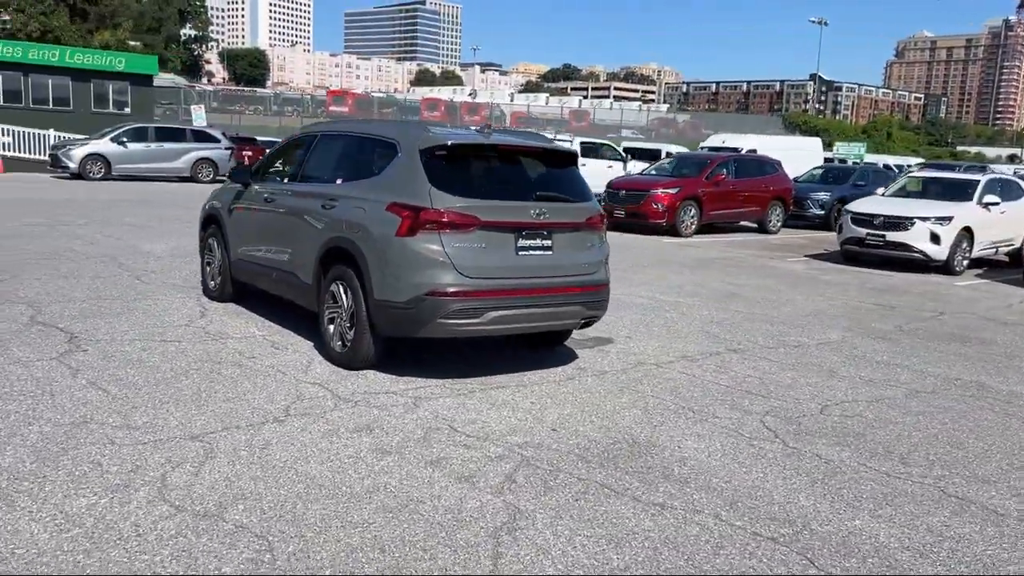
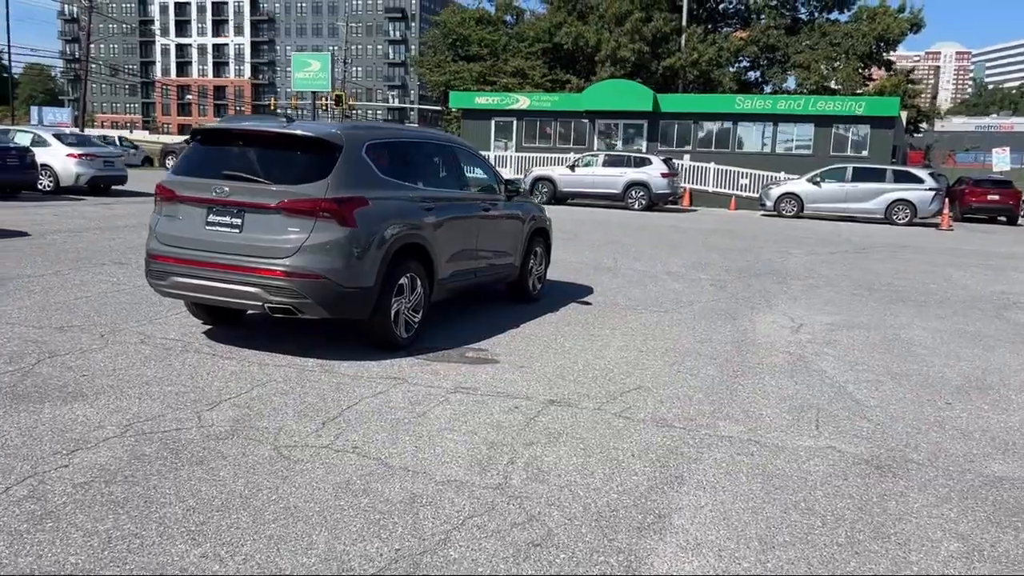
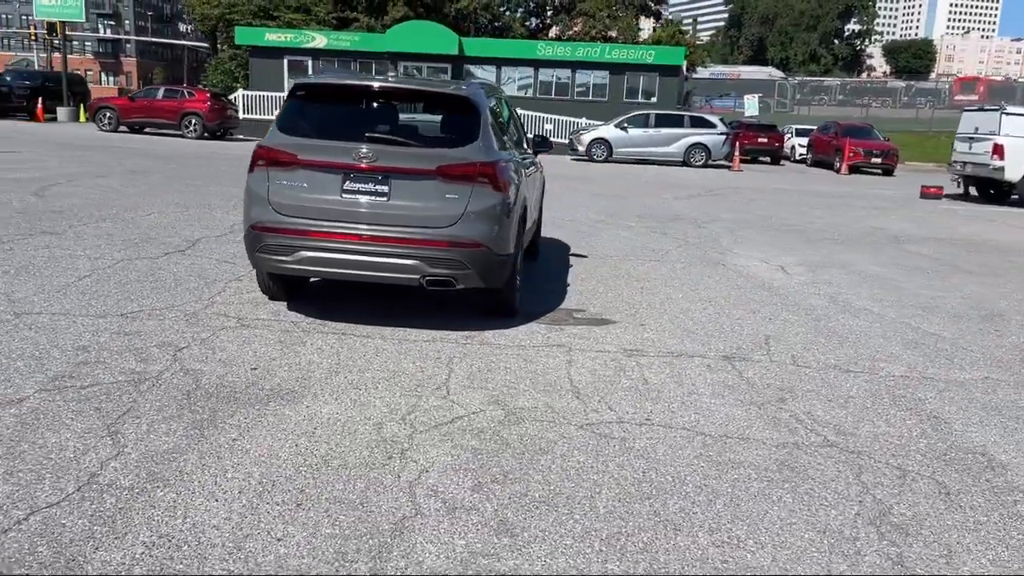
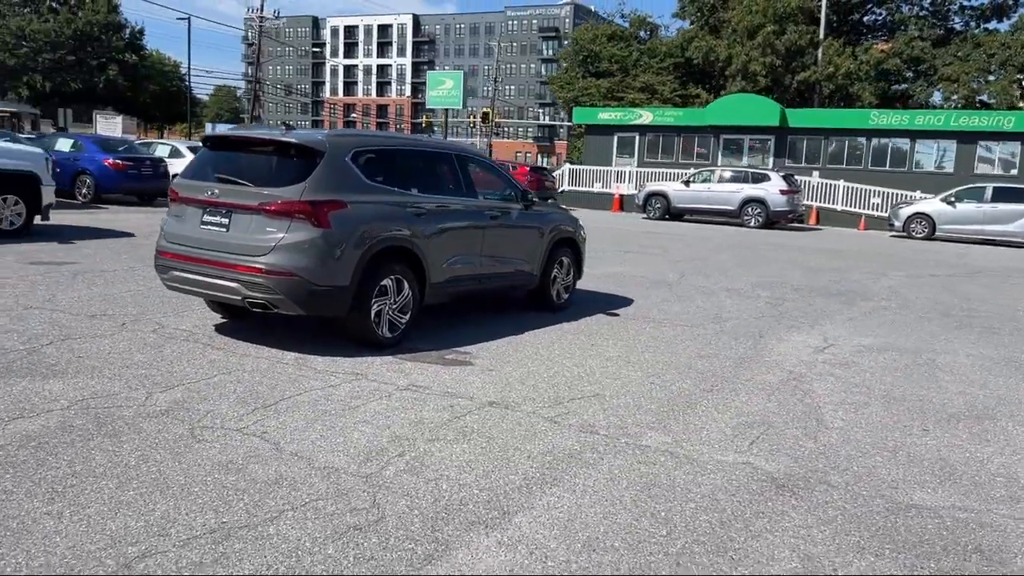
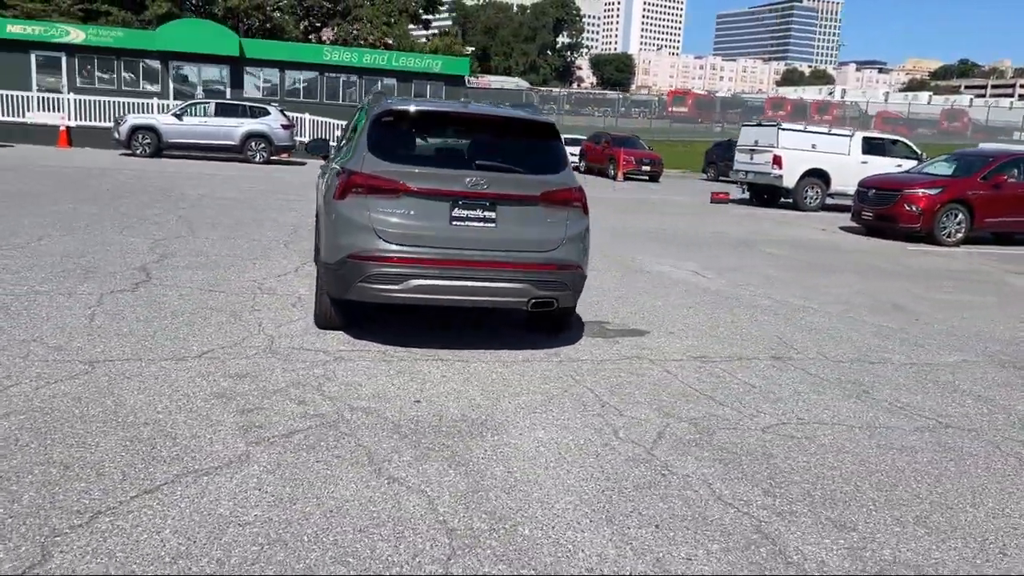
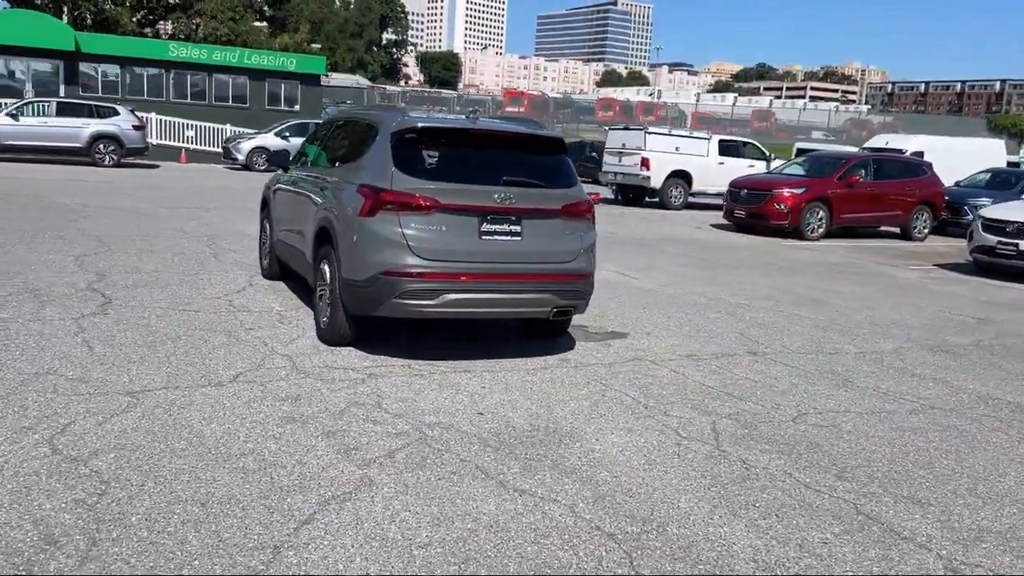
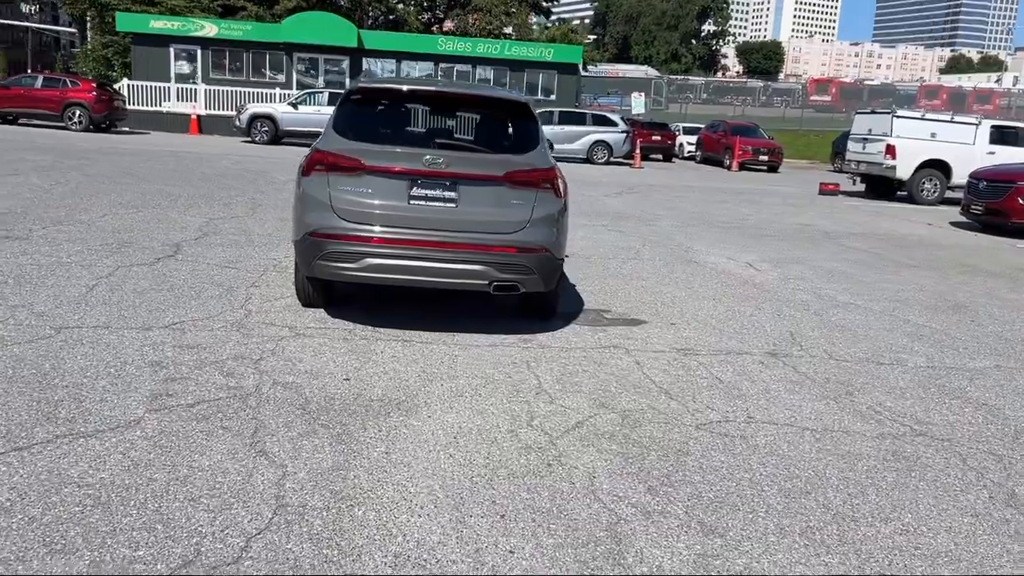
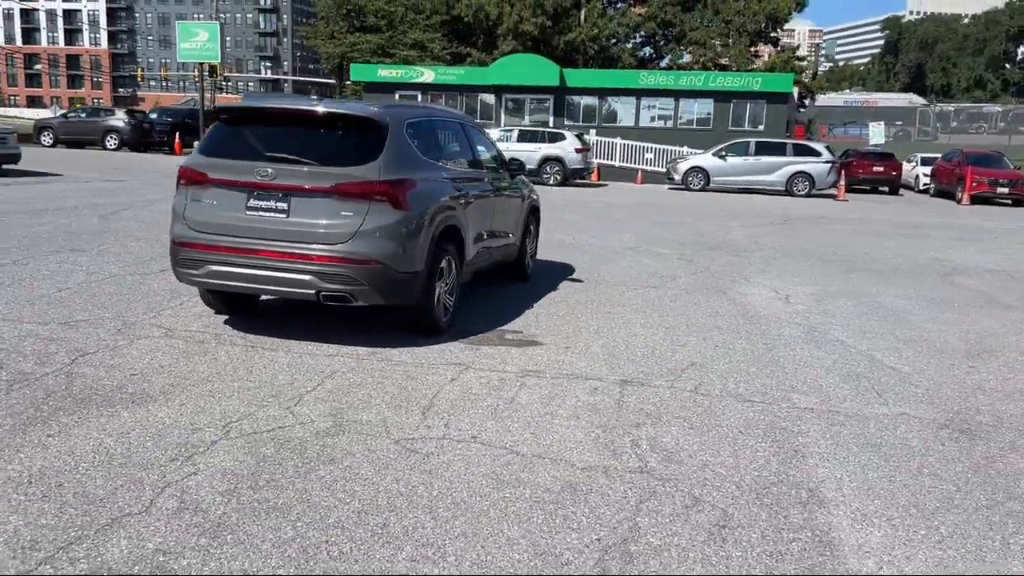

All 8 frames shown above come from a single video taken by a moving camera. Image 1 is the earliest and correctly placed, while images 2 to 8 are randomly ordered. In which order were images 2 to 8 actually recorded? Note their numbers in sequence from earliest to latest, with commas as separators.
6, 5, 7, 3, 8, 2, 4
